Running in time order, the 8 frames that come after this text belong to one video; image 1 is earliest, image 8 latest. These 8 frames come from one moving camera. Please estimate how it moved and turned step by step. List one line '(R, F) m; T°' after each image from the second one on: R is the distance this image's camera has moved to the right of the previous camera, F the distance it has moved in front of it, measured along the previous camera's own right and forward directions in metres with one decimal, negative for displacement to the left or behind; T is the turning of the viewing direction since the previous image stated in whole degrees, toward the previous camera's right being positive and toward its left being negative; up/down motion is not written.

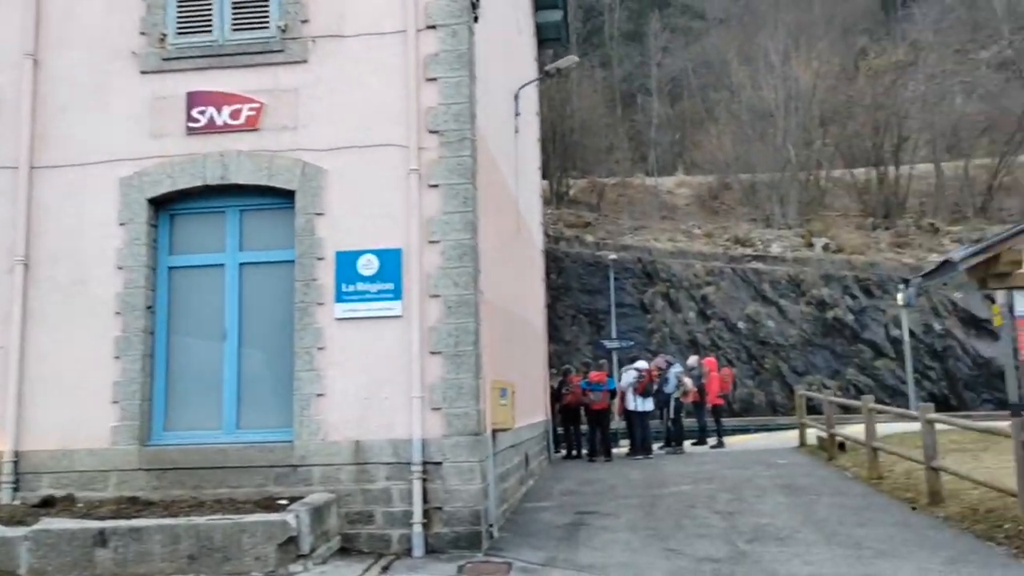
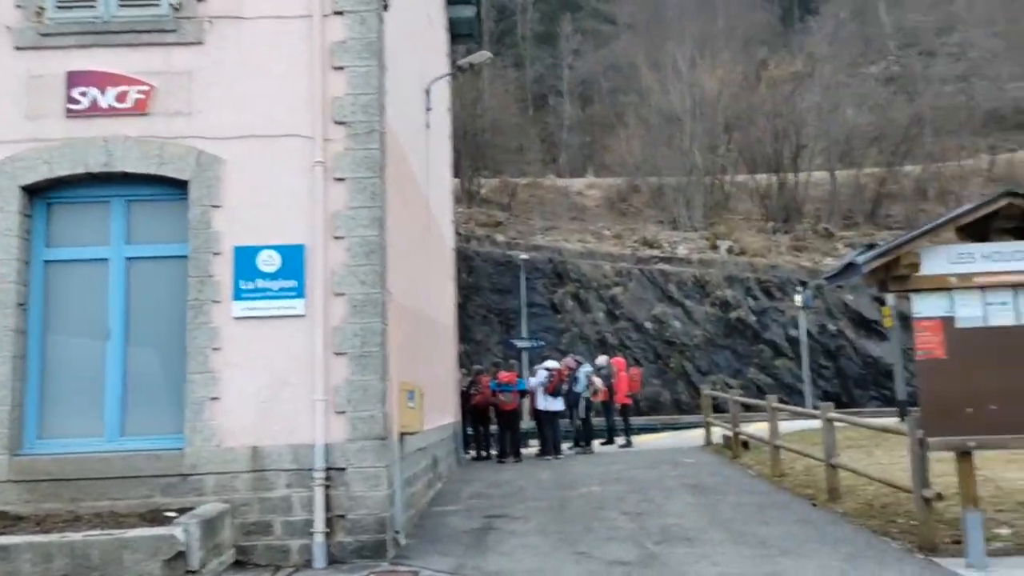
(0.0, +0.2) m; +6°
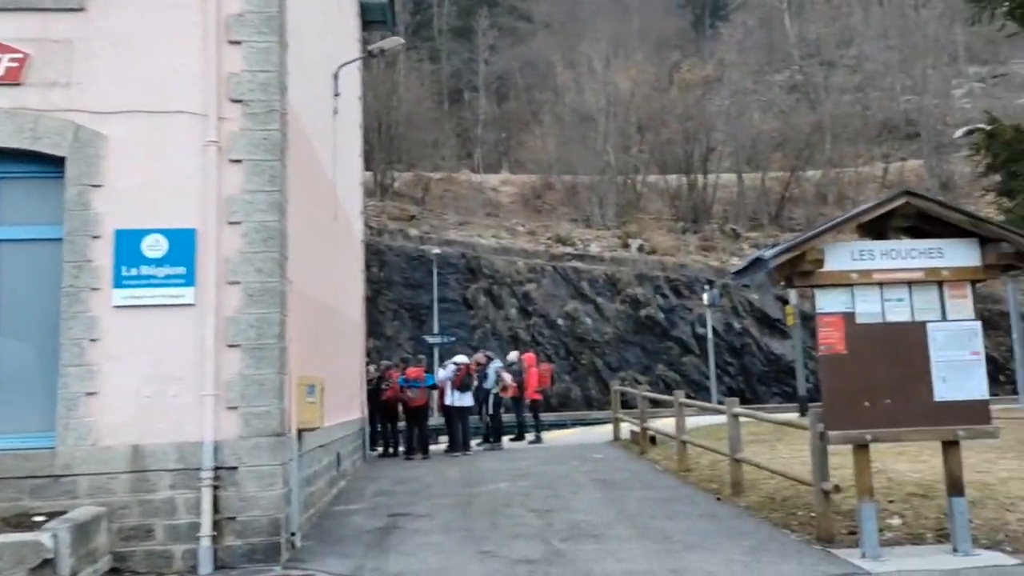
(+0.1, +0.2) m; +6°
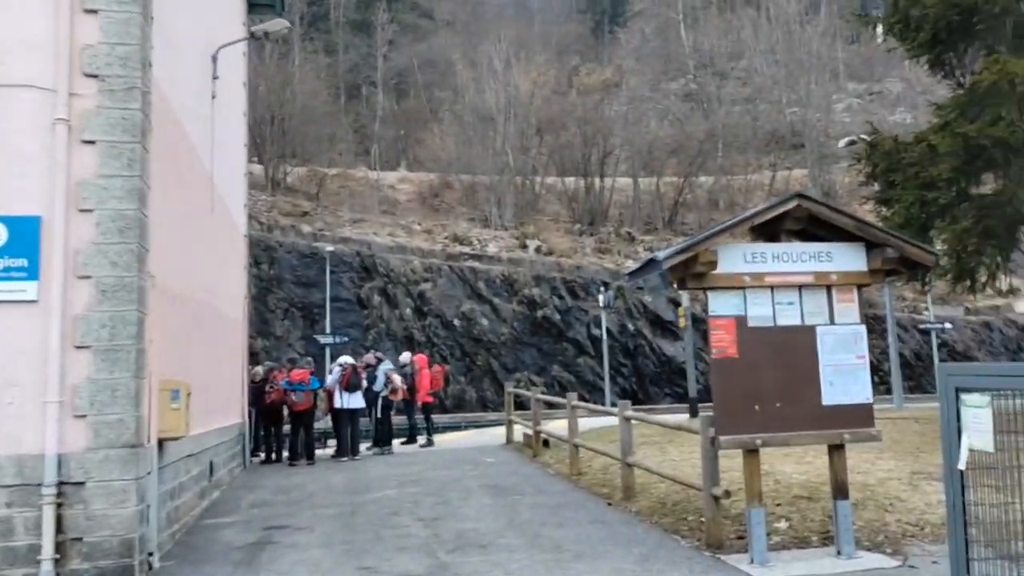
(+0.1, +0.4) m; +7°
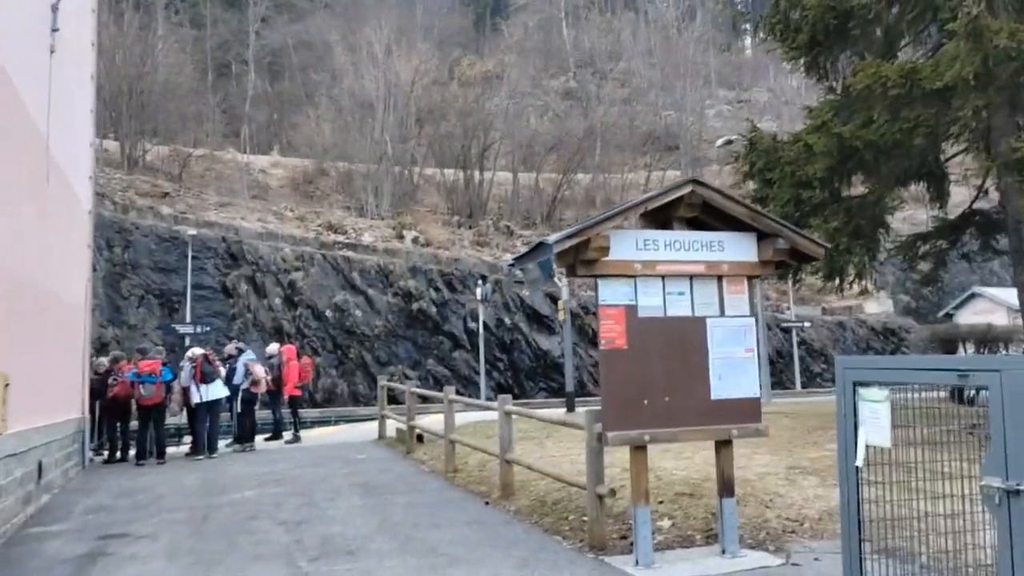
(0.0, +0.6) m; +9°
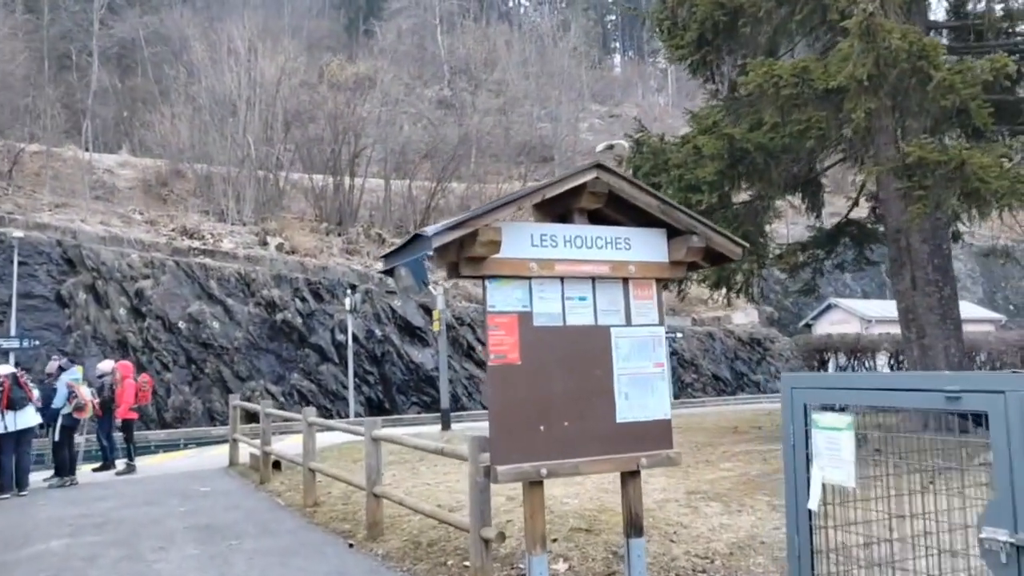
(0.0, +1.3) m; +9°
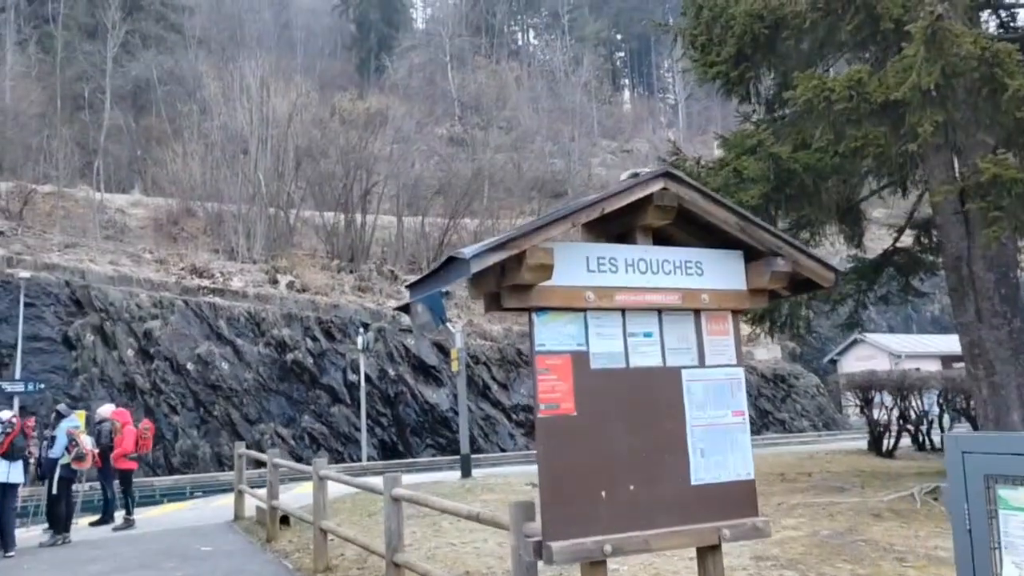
(-0.3, +1.1) m; -1°
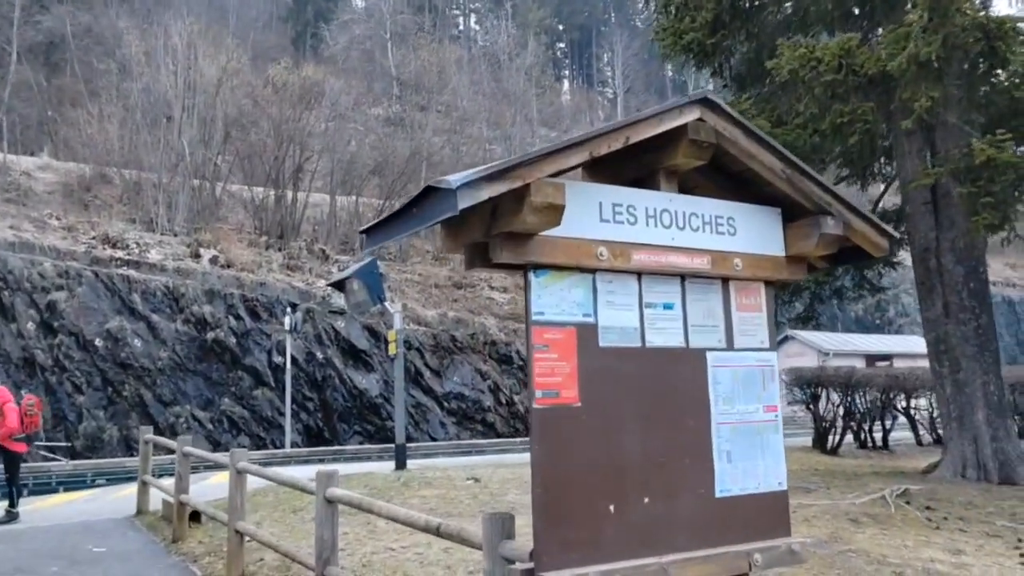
(-0.3, +1.2) m; +5°
